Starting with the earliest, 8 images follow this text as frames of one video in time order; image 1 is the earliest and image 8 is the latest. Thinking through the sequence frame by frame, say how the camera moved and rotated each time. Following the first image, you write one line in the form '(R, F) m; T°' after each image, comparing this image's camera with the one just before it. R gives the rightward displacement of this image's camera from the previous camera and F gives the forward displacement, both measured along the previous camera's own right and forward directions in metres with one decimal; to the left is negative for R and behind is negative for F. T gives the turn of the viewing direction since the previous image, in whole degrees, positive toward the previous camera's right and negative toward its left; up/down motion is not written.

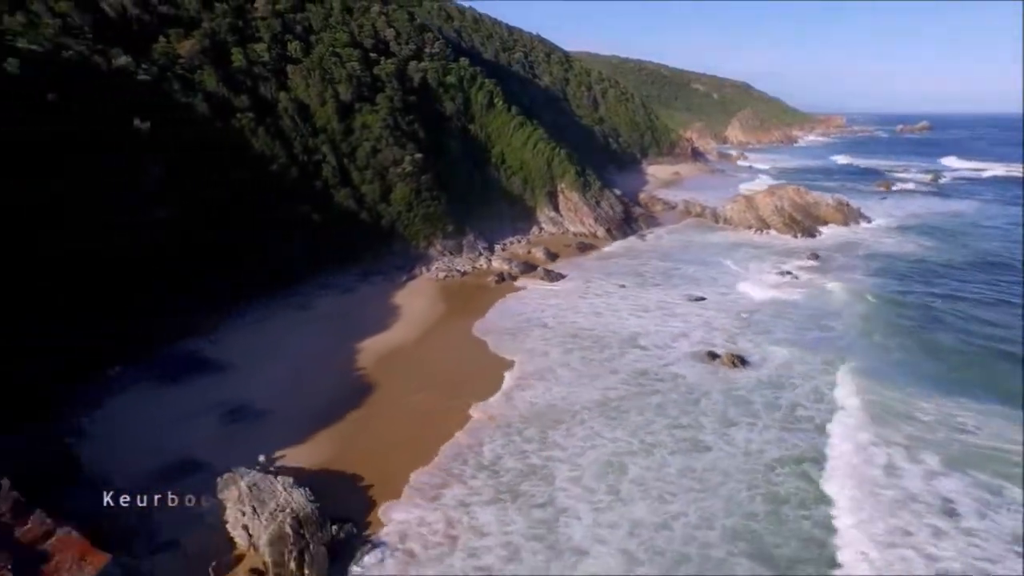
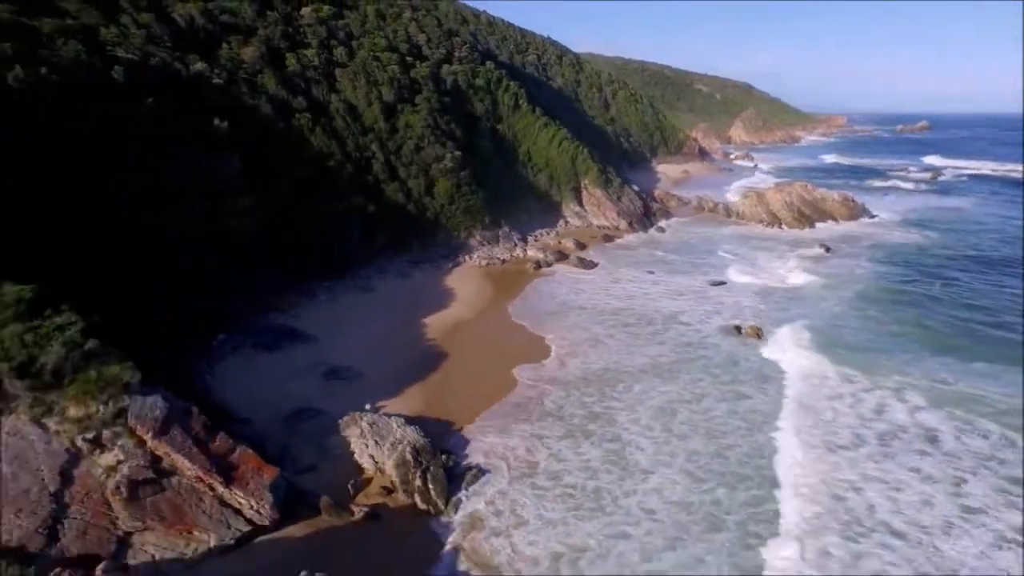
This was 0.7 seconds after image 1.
(-2.1, -2.5) m; 0°
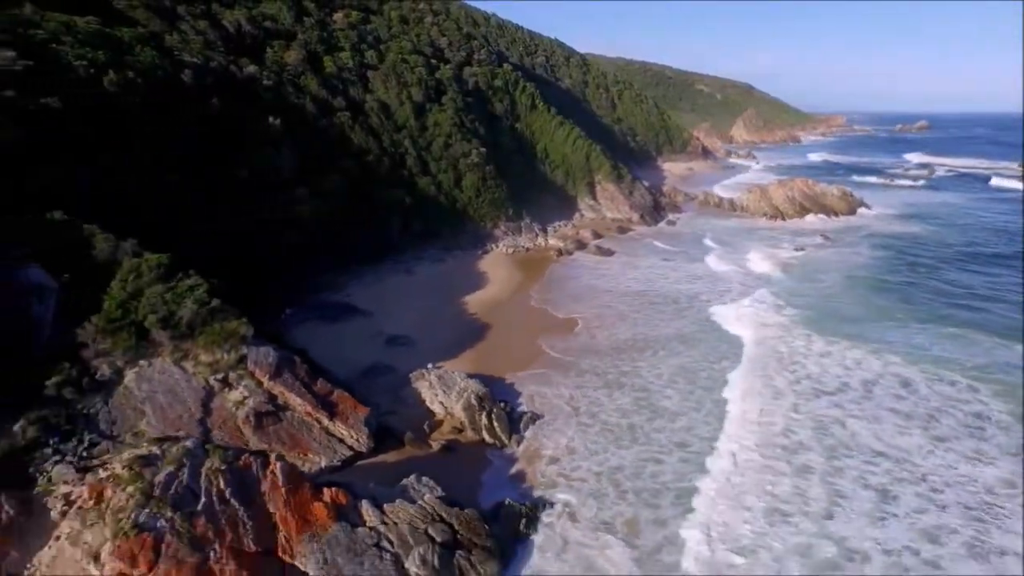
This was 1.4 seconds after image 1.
(-1.5, -2.5) m; 0°
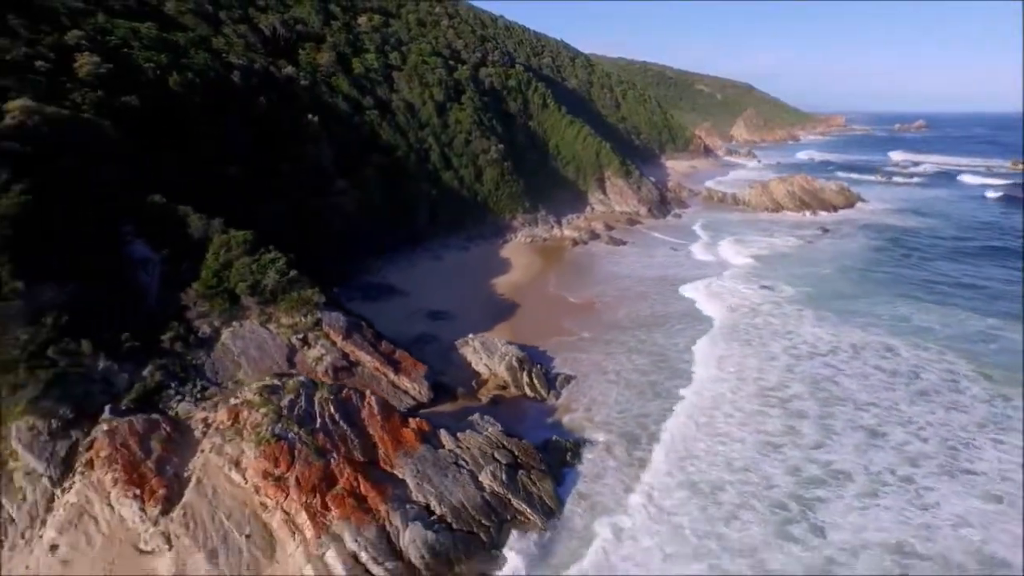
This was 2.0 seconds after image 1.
(-1.2, -2.2) m; 0°
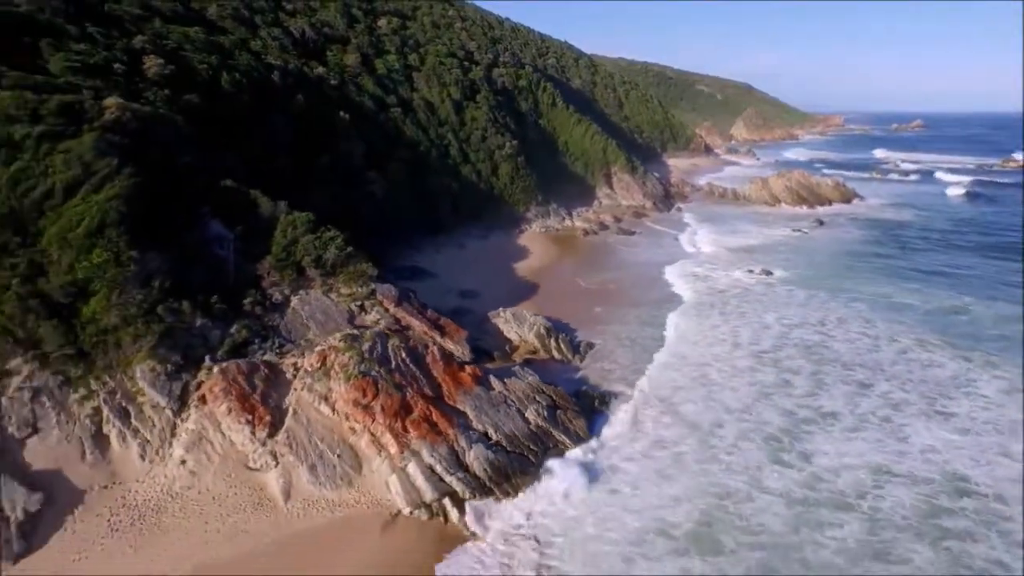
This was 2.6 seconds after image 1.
(-1.1, -2.3) m; 0°
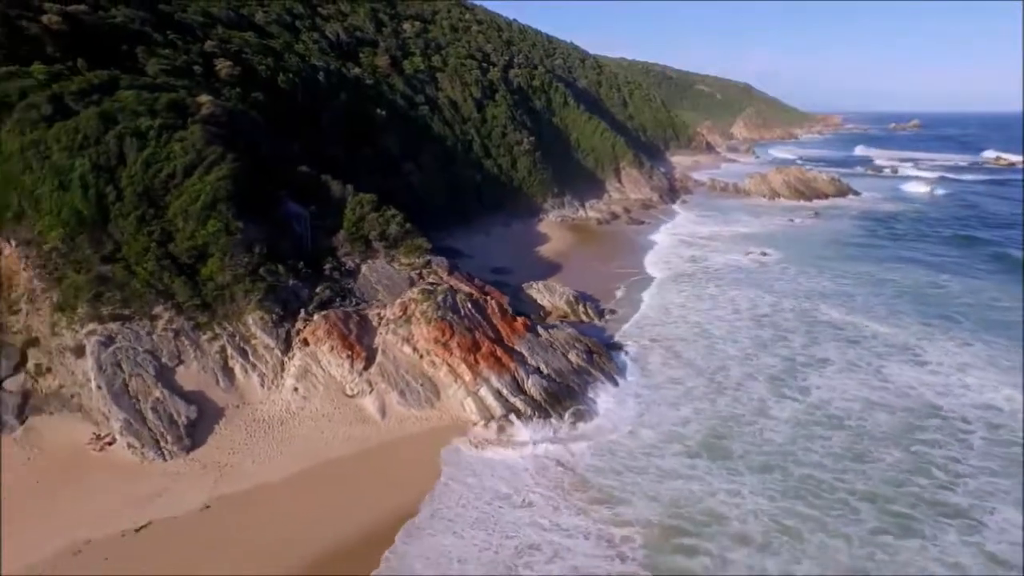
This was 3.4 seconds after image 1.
(-1.5, -3.1) m; 0°
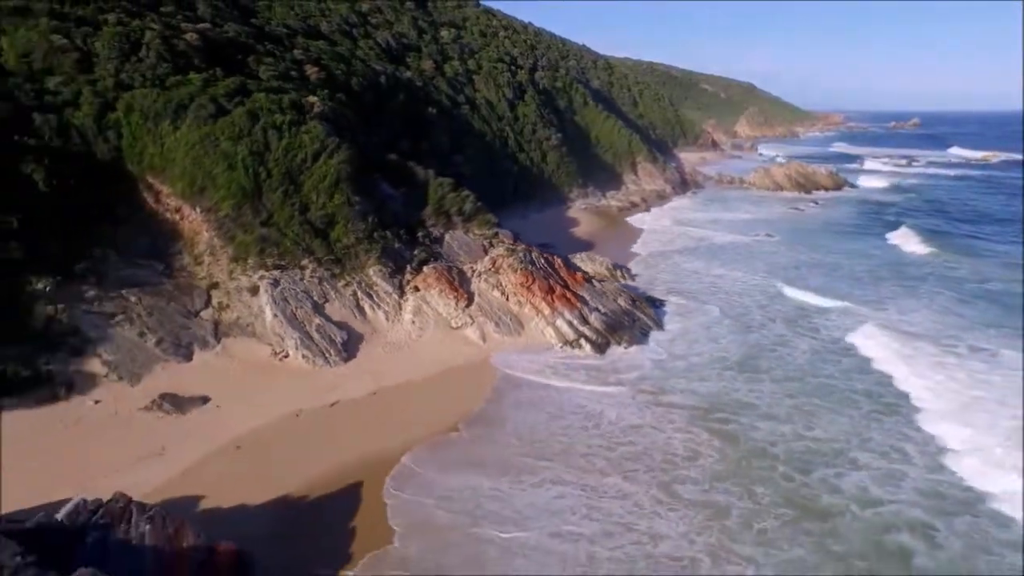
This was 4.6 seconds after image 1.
(-2.5, -4.8) m; 0°
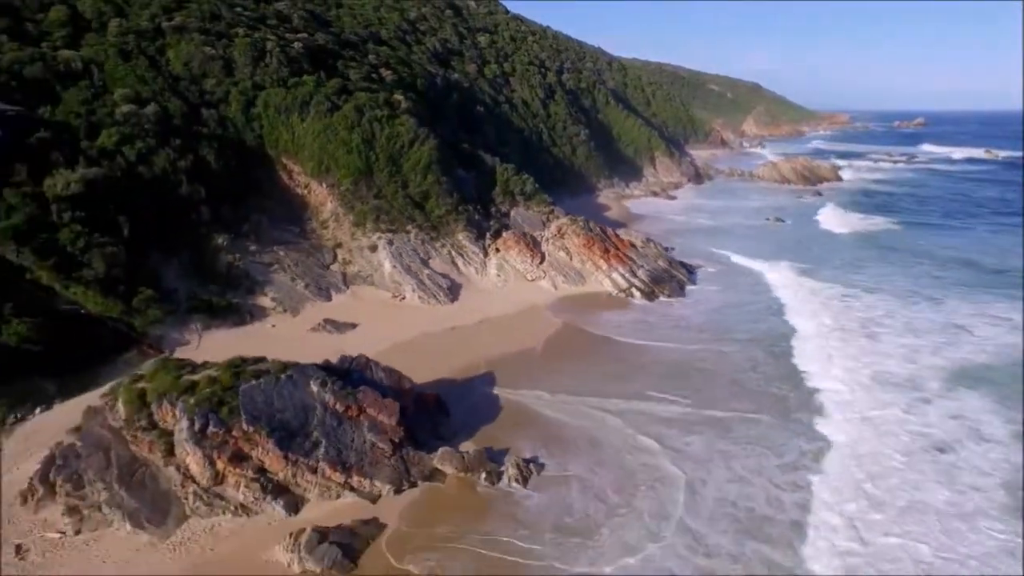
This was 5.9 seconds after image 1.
(-2.9, -5.2) m; 0°
